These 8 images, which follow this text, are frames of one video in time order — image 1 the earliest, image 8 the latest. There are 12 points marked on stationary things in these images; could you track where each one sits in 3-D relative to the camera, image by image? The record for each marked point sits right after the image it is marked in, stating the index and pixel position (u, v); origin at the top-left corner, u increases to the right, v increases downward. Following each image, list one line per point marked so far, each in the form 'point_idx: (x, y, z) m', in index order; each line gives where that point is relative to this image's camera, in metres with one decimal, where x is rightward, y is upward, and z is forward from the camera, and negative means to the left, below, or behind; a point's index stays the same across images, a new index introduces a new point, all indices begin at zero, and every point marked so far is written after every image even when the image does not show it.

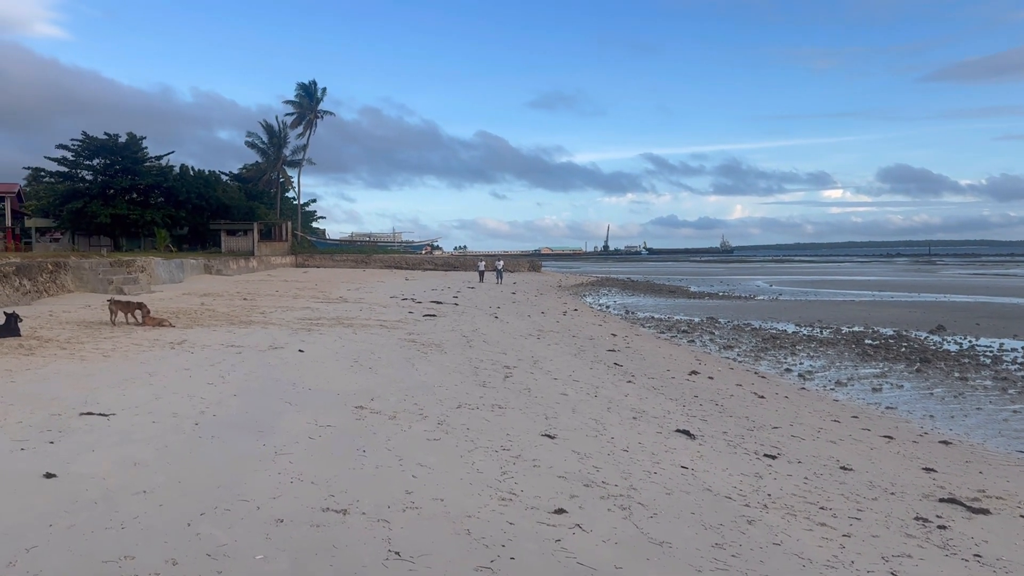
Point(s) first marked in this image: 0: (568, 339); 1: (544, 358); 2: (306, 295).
0: (+0.7, -0.7, +14.8) m
1: (+0.3, -0.7, +14.6) m
2: (-3.1, -0.3, +19.1) m
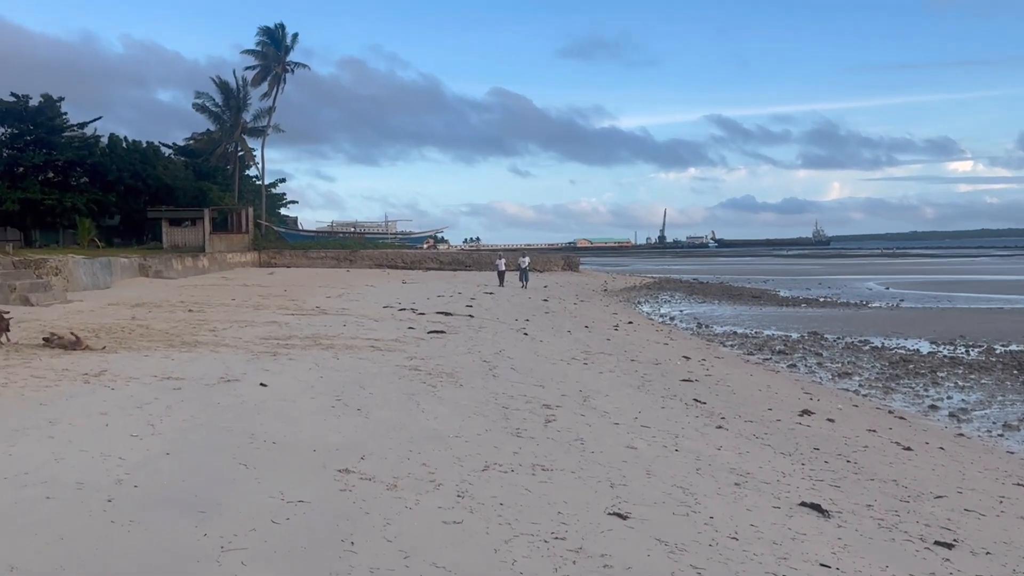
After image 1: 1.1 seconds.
0: (+1.0, -0.8, +11.0) m
1: (+0.6, -0.8, +10.8) m
2: (-2.8, -0.3, +15.2) m
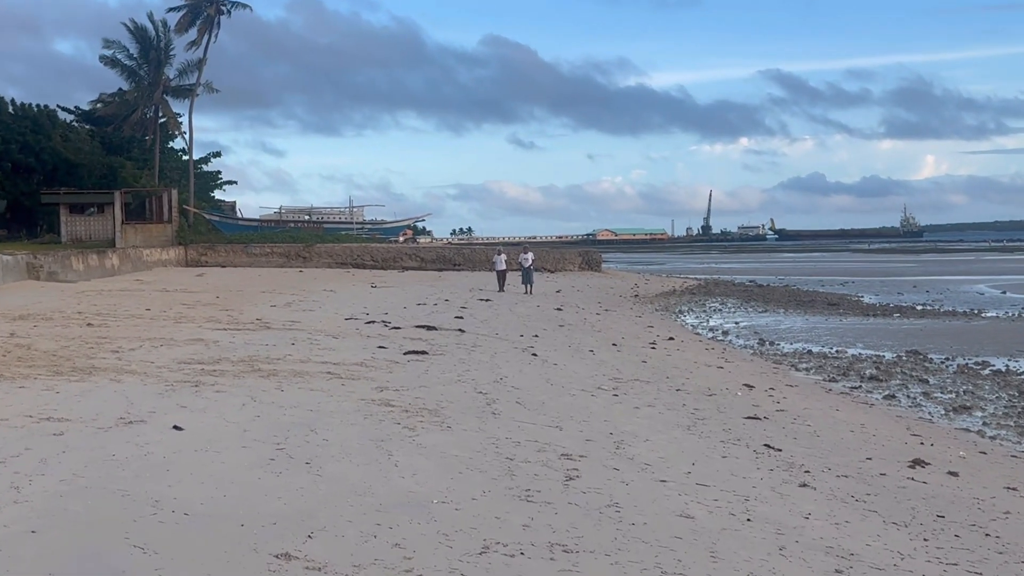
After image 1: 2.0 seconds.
0: (+1.1, -0.8, +8.2) m
1: (+0.6, -0.8, +8.0) m
2: (-2.8, -0.4, +12.4) m
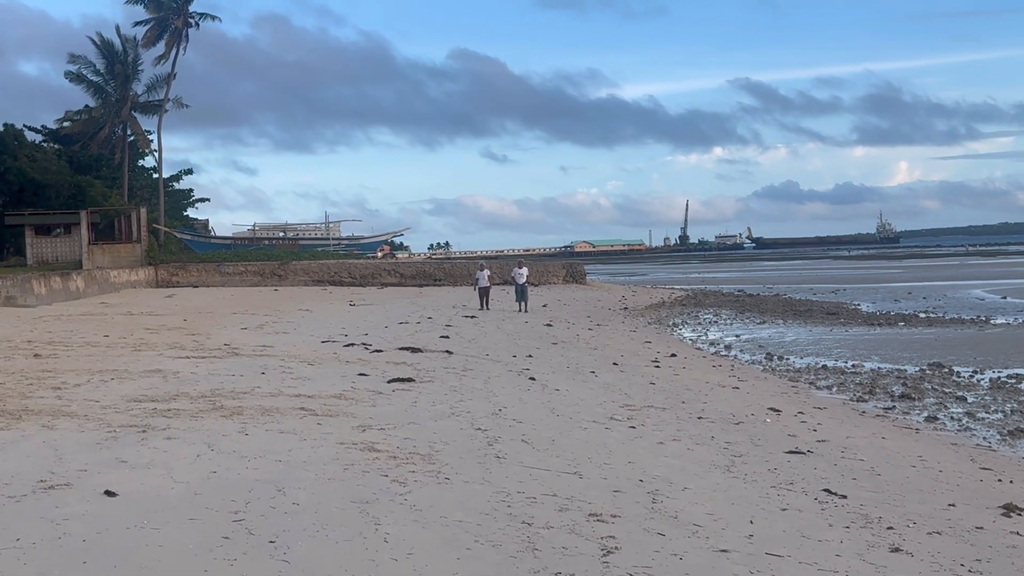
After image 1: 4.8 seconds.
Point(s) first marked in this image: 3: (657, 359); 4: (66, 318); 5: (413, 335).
0: (+1.1, -0.9, +7.0) m
1: (+0.7, -0.9, +6.8) m
2: (-2.9, -0.6, +11.1) m
3: (+1.6, -0.8, +14.1) m
4: (-6.6, -0.4, +18.3) m
5: (-1.2, -0.6, +15.3) m
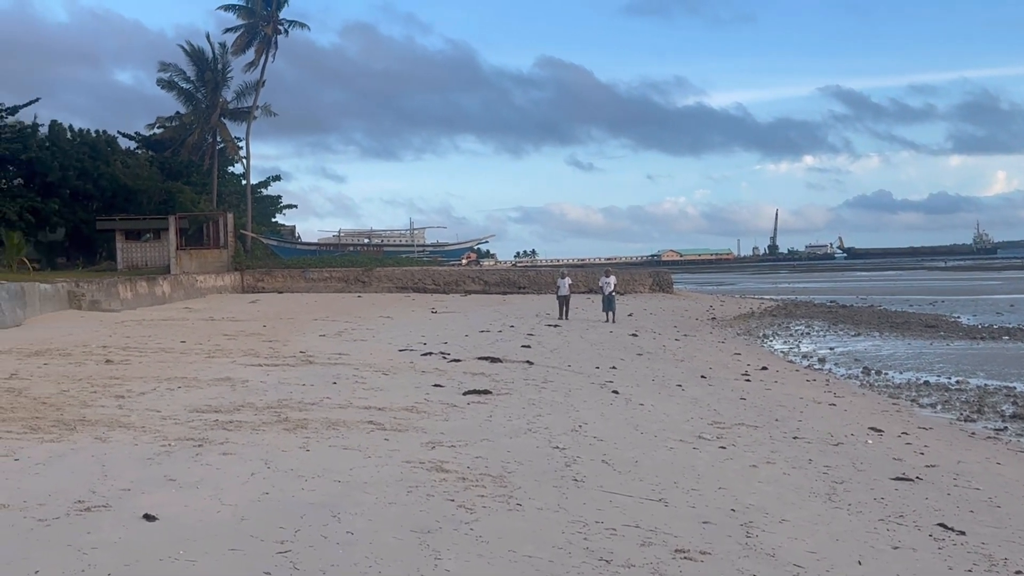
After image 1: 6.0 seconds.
0: (+1.5, -1.0, +6.4) m
1: (+1.1, -1.0, +6.2) m
2: (-2.2, -0.7, +10.8) m
3: (+2.5, -0.9, +13.5) m
4: (-5.4, -0.5, +18.2) m
5: (-0.2, -0.7, +14.9) m
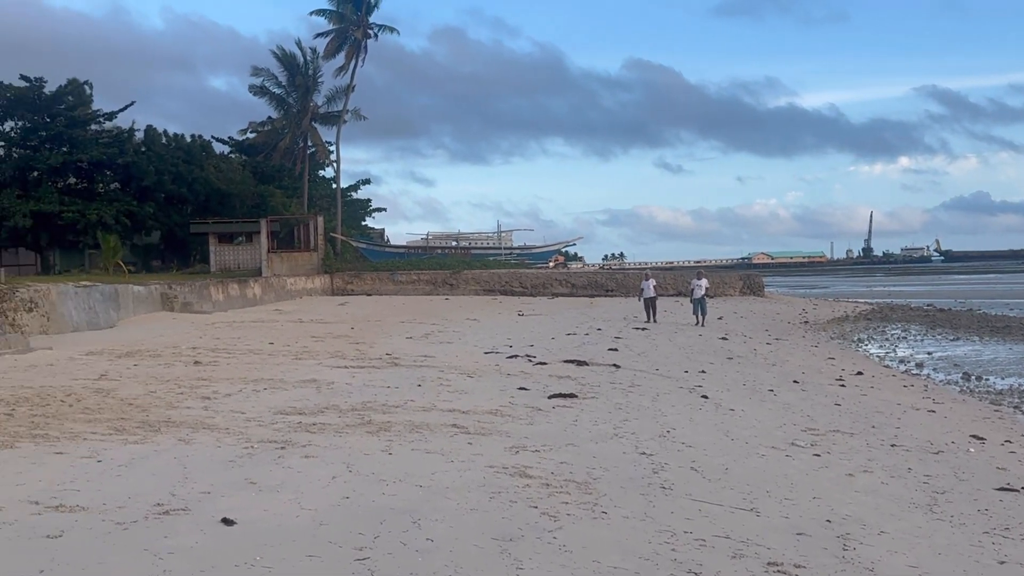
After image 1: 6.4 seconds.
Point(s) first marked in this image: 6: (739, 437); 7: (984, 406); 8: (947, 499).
0: (+1.9, -1.0, +6.1) m
1: (+1.5, -1.0, +6.0) m
2: (-1.4, -0.7, +10.8) m
3: (+3.5, -0.9, +13.1) m
4: (-4.1, -0.5, +18.4) m
5: (+0.8, -0.7, +14.7) m
6: (+1.4, -0.9, +7.7) m
7: (+4.3, -1.1, +11.3) m
8: (+2.1, -1.0, +6.0) m
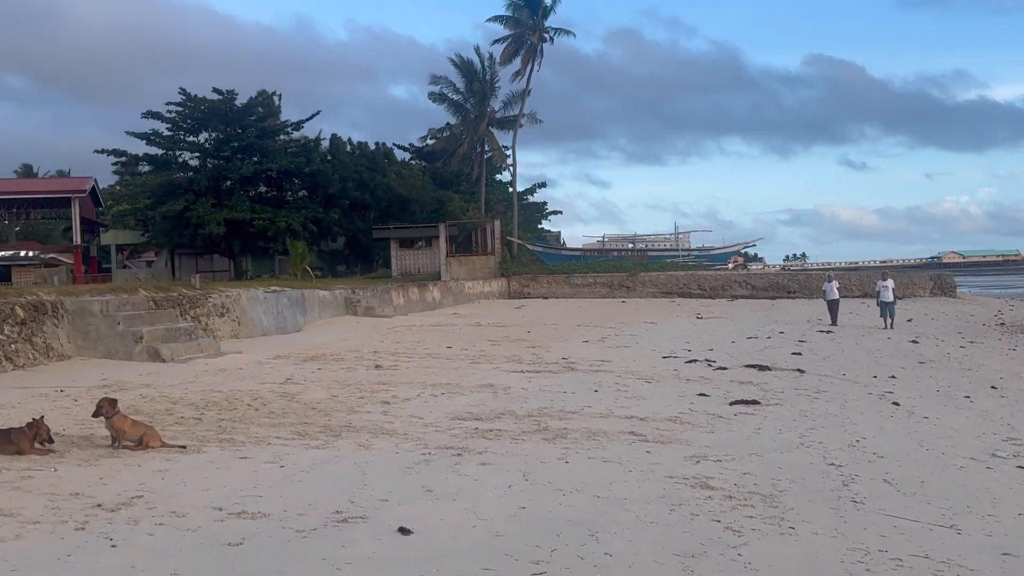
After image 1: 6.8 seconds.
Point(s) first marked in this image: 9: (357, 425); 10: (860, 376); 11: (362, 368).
0: (+2.8, -1.0, +5.7) m
1: (+2.3, -1.0, +5.6) m
2: (+0.1, -0.7, +10.8) m
3: (+5.3, -1.0, +12.4) m
4: (-1.4, -0.6, +18.7) m
5: (+2.9, -0.7, +14.3) m
6: (+2.5, -0.9, +7.3) m
7: (+5.9, -1.1, +10.5) m
8: (+2.9, -1.0, +5.5) m
9: (-0.9, -0.8, +7.1) m
10: (+3.3, -0.8, +11.9) m
11: (-1.3, -0.7, +11.0) m
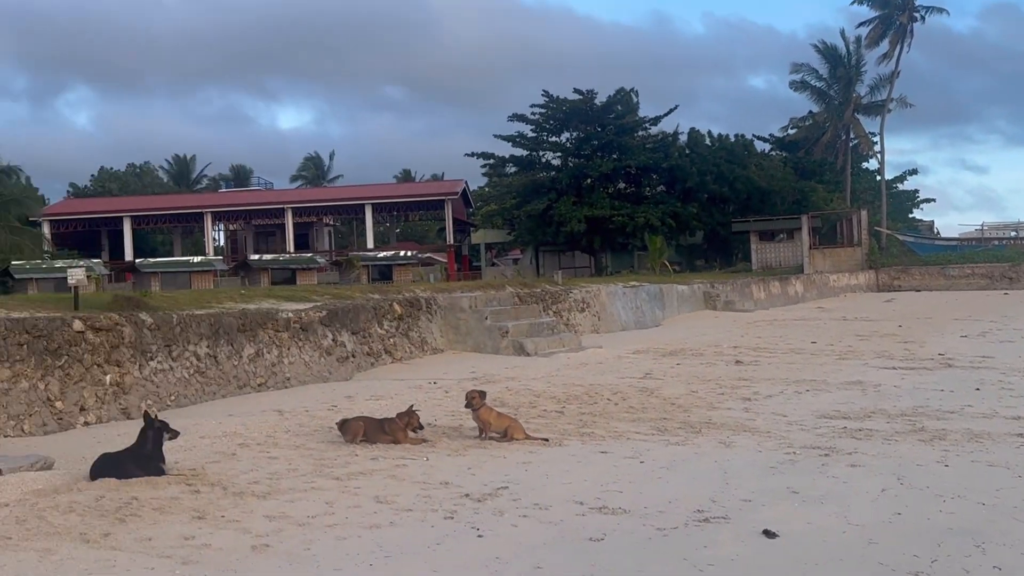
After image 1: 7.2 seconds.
0: (+4.3, -0.9, +4.5) m
1: (+3.8, -0.9, +4.6) m
2: (+3.1, -0.7, +10.2) m
3: (+8.6, -0.8, +10.2) m
4: (+3.9, -0.5, +18.2) m
5: (+6.8, -0.6, +12.8) m
6: (+4.4, -0.9, +6.2) m
7: (+8.6, -0.9, +8.2) m
8: (+4.4, -1.0, +4.3) m
9: (+1.1, -0.7, +6.9) m
10: (+6.6, -0.7, +10.4) m
11: (+1.8, -0.7, +10.8) m
